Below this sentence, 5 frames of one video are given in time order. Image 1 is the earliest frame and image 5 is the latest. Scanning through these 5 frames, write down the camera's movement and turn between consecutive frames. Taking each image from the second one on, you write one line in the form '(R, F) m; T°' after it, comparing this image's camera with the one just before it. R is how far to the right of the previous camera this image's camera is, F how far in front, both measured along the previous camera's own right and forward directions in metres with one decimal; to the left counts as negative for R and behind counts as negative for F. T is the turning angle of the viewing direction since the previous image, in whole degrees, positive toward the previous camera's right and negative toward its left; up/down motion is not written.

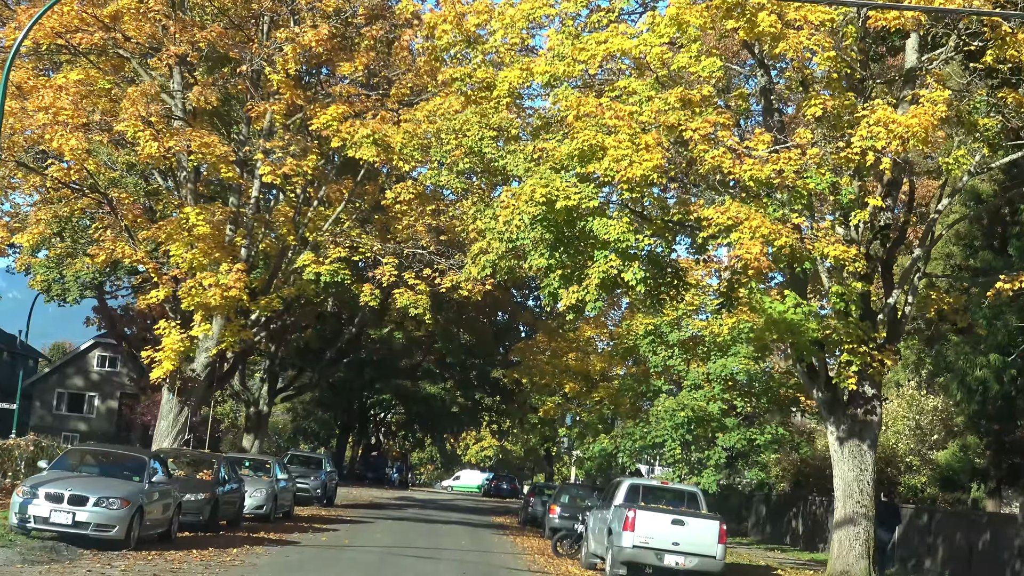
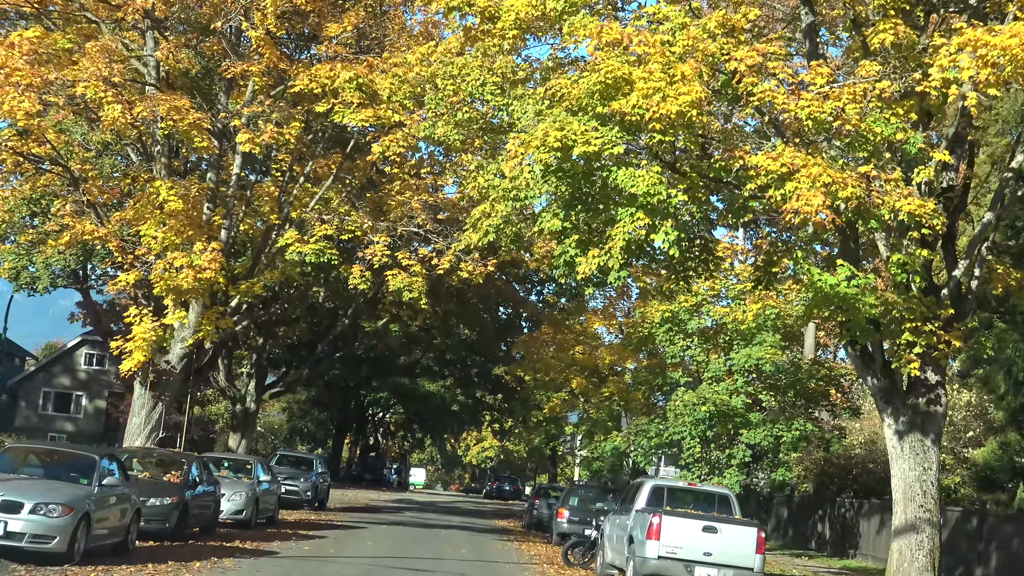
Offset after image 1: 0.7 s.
(0.0, +2.0) m; 0°
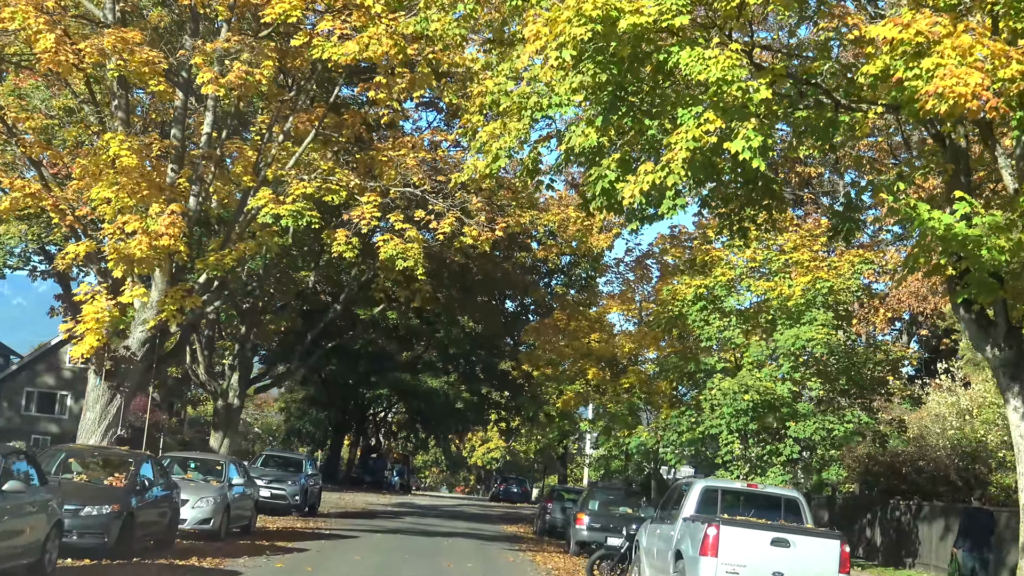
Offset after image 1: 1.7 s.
(-0.1, +2.8) m; 0°
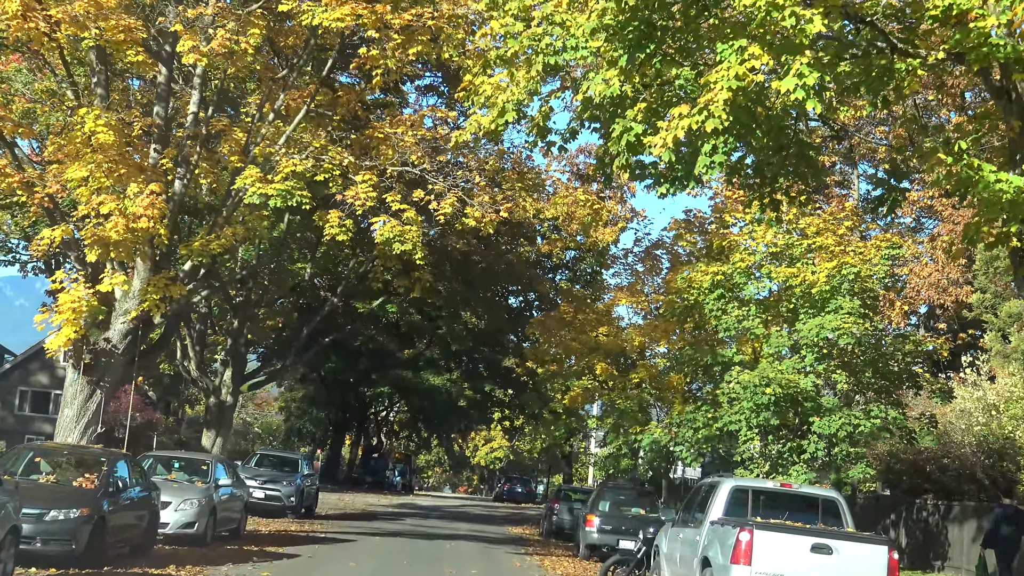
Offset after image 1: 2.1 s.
(0.0, +1.1) m; 0°
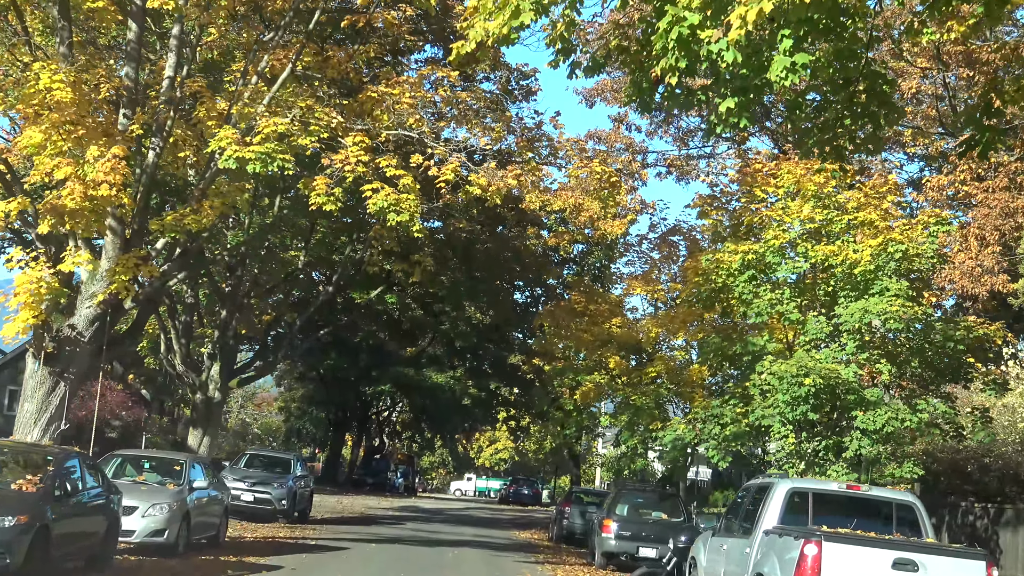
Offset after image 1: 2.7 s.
(0.0, +1.7) m; 0°
